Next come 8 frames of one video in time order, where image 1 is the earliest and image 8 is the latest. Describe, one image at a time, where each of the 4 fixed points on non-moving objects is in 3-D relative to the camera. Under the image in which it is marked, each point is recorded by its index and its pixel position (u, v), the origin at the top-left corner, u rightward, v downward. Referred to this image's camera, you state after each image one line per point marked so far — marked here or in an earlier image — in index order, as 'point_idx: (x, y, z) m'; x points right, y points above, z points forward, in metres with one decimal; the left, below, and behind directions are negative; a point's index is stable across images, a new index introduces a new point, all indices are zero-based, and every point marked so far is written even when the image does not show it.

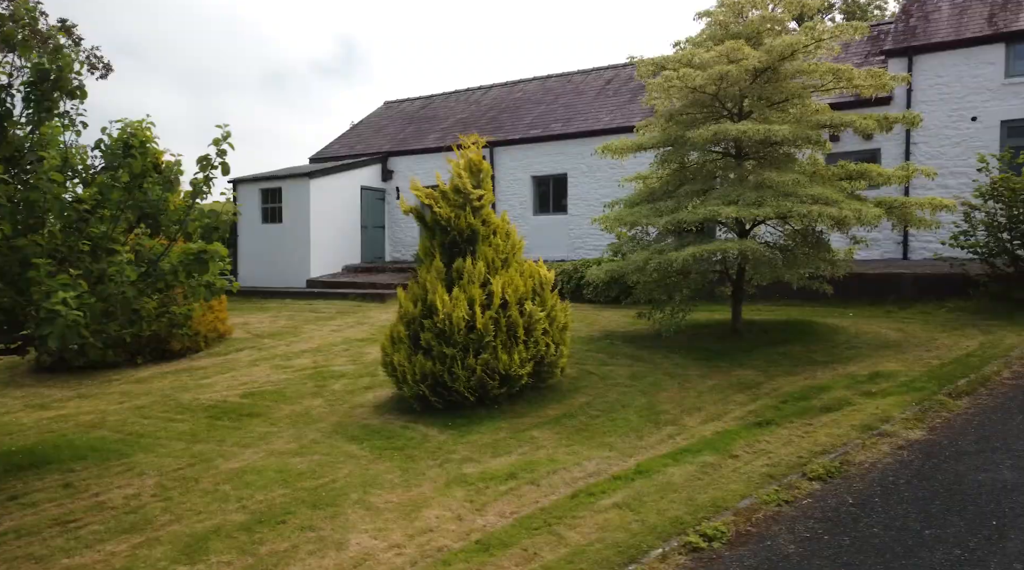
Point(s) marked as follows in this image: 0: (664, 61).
0: (+1.6, +2.4, +8.8) m
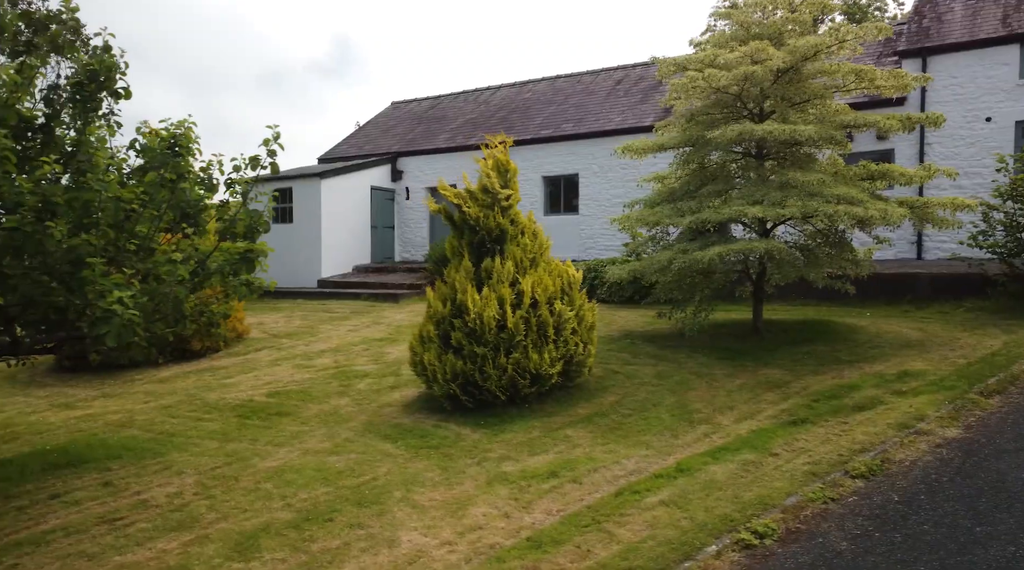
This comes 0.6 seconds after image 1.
0: (+1.9, +2.4, +8.8) m
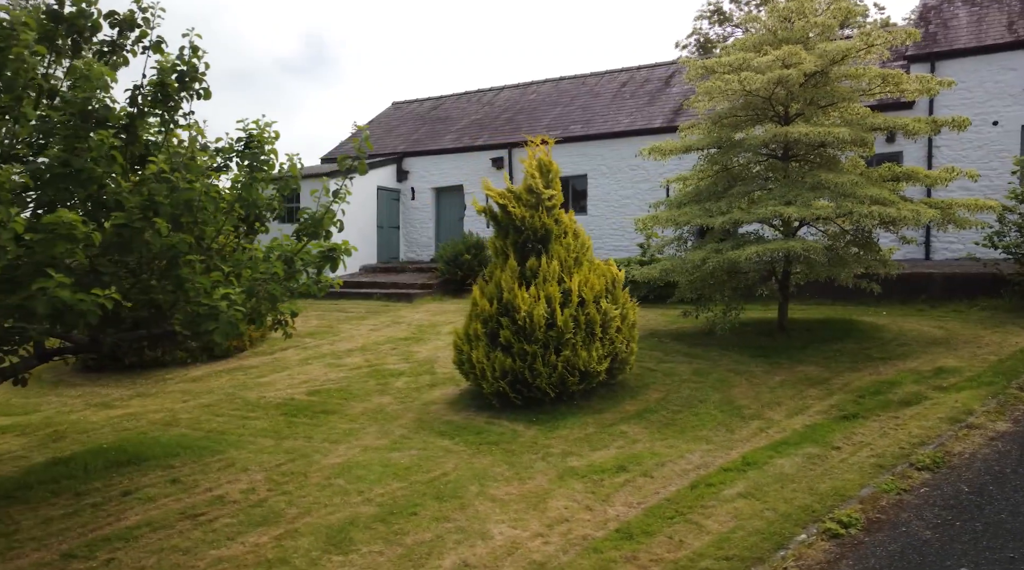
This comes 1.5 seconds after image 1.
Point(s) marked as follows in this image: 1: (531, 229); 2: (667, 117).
0: (+2.3, +2.4, +9.0) m
1: (+0.2, +0.5, +7.4) m
2: (+2.7, +2.9, +14.1) m
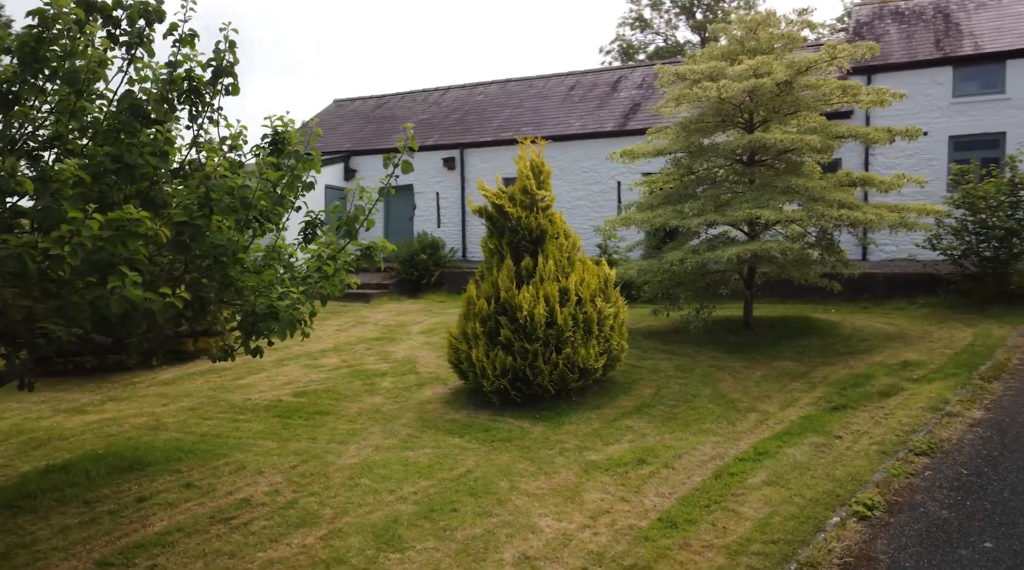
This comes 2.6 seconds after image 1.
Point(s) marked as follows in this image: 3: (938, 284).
0: (+2.0, +2.5, +9.3) m
1: (+0.1, +0.5, +7.5) m
2: (+1.9, +3.0, +14.5) m
3: (+6.0, 0.0, +11.4) m
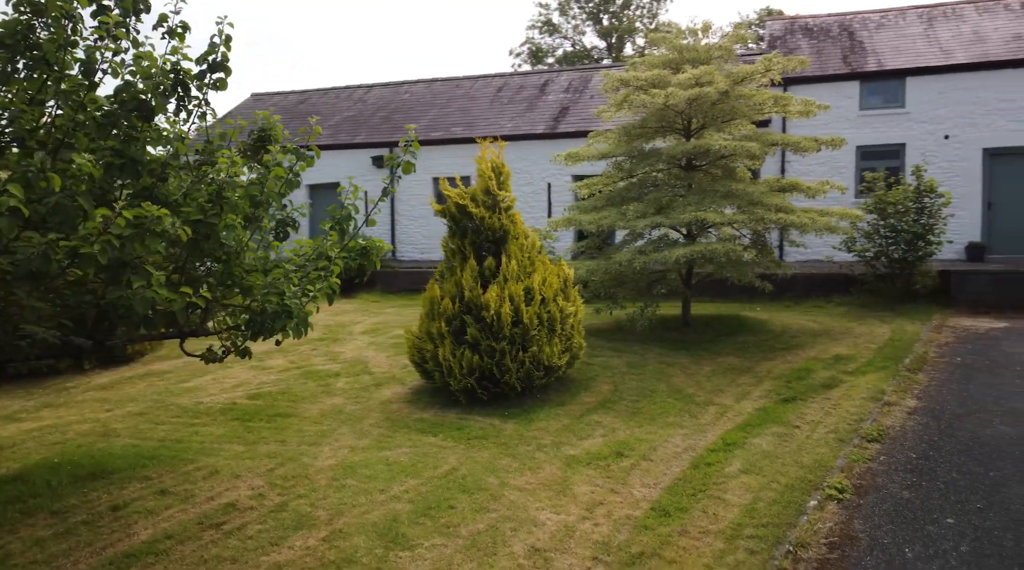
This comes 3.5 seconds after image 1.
0: (+1.4, +2.5, +9.6) m
1: (-0.2, +0.5, +7.6) m
2: (+0.7, +3.0, +14.8) m
3: (+5.1, 0.0, +12.2) m
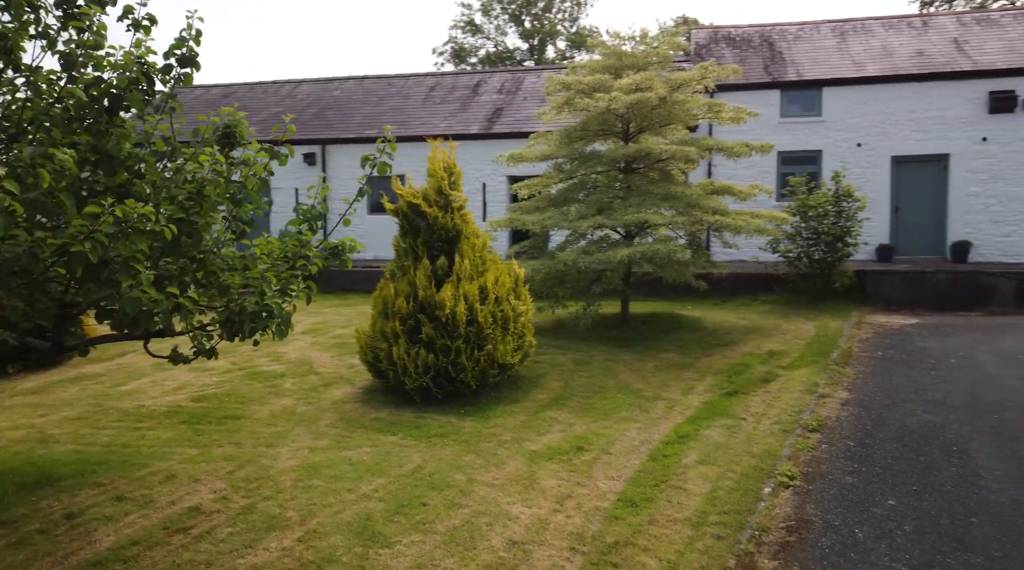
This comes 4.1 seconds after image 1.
0: (+0.8, +2.5, +9.9) m
1: (-0.7, +0.5, +7.6) m
2: (-0.5, +3.0, +14.9) m
3: (+4.2, 0.0, +12.8) m
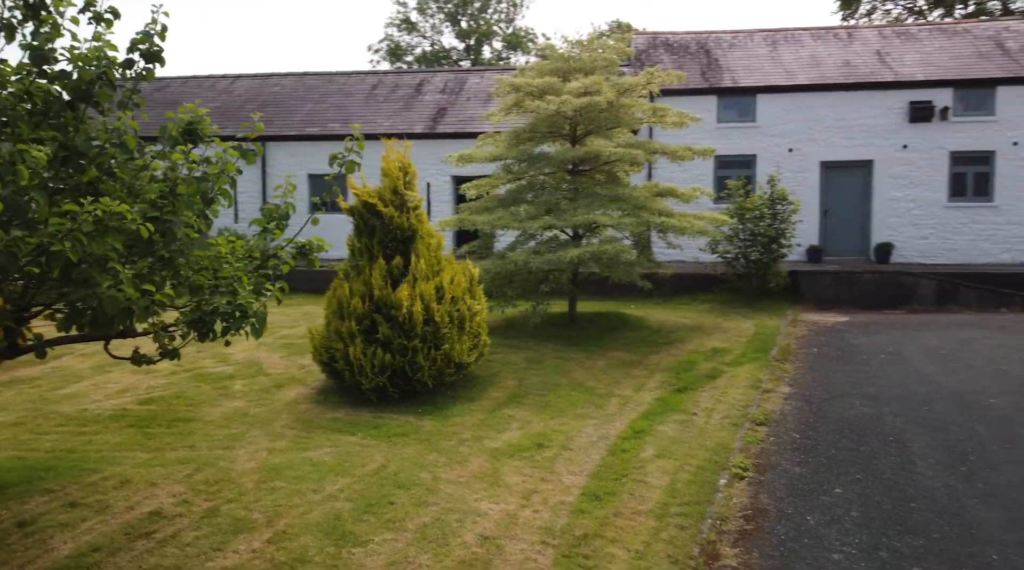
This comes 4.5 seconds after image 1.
0: (+0.1, +2.5, +10.0) m
1: (-1.1, +0.5, +7.6) m
2: (-1.6, +3.0, +14.9) m
3: (+3.3, 0.0, +13.2) m
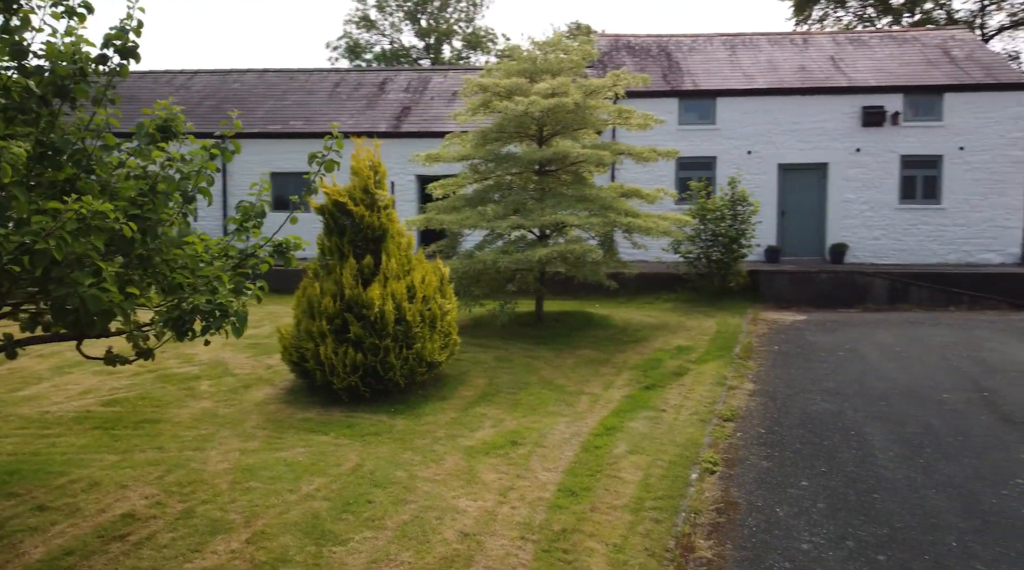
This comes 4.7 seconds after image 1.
0: (-0.3, +2.5, +10.0) m
1: (-1.4, +0.5, +7.6) m
2: (-2.2, +3.0, +14.8) m
3: (+2.7, +0.1, +13.4) m
